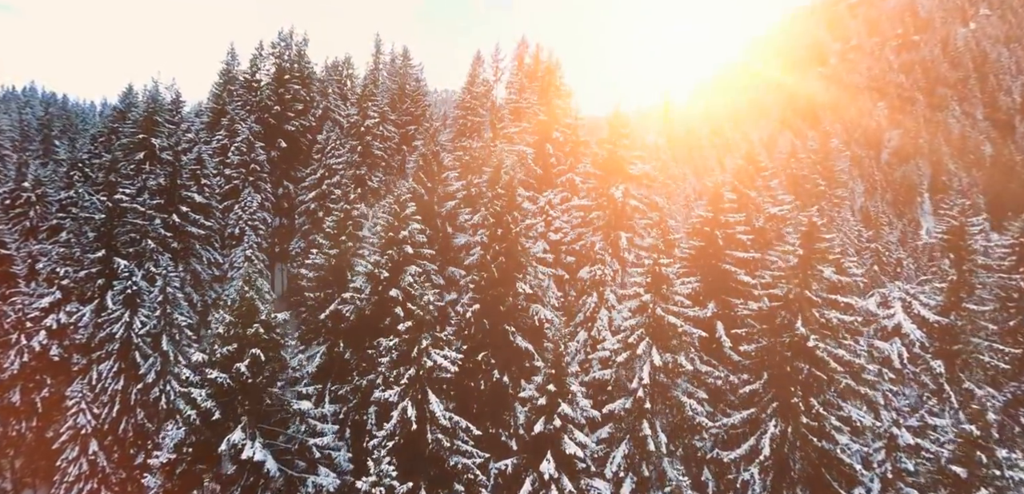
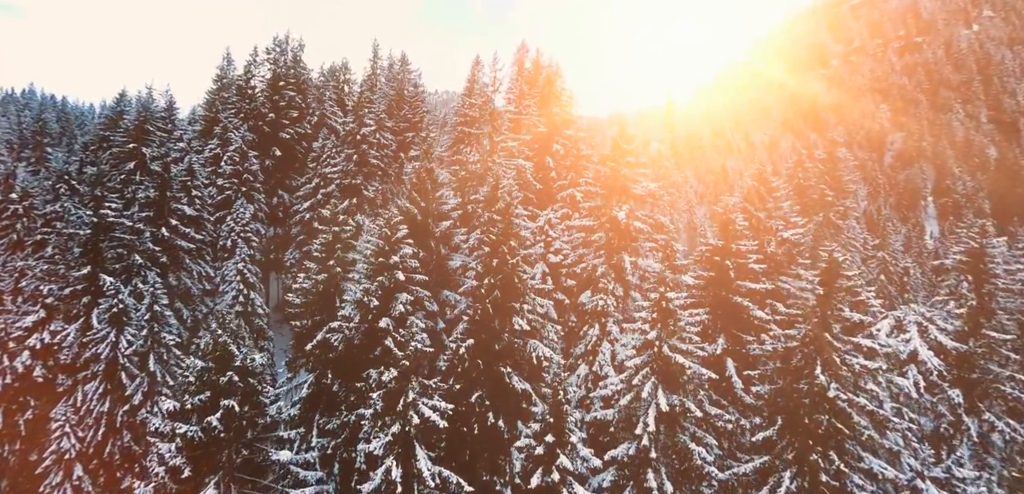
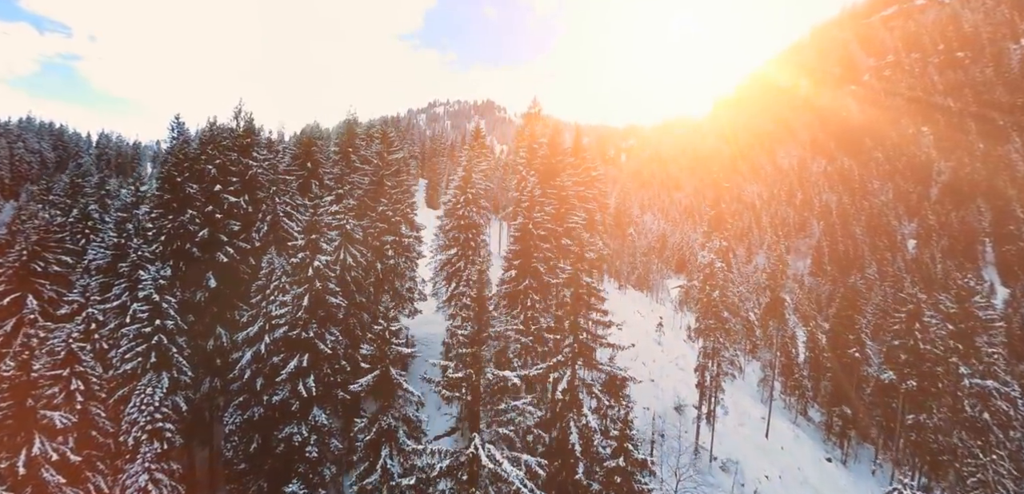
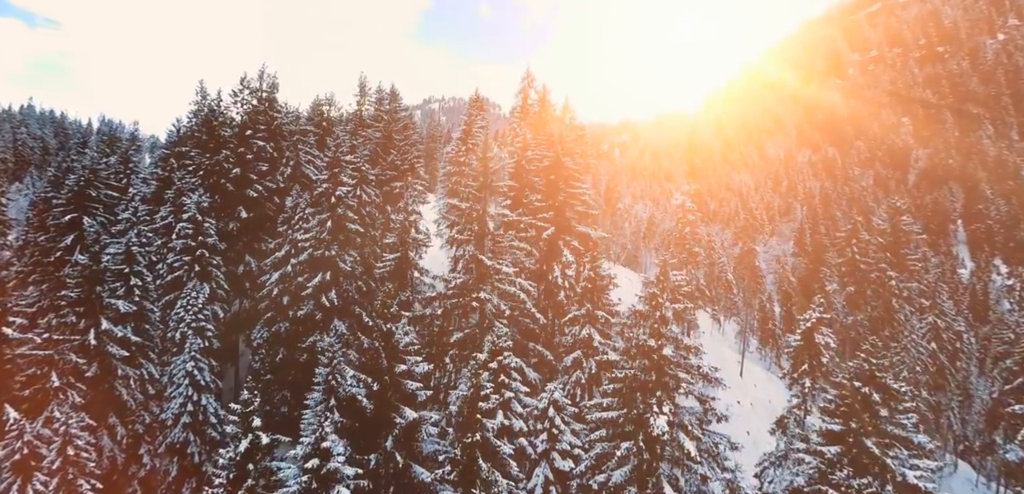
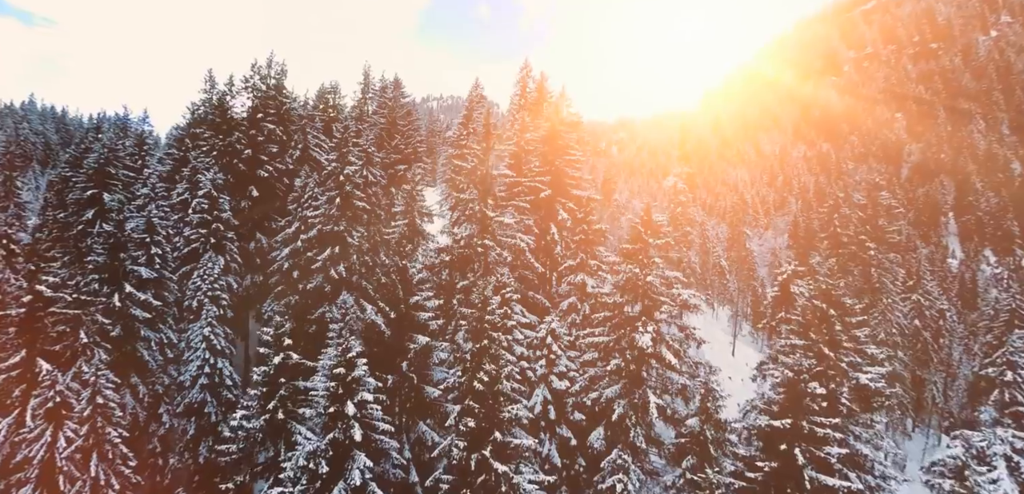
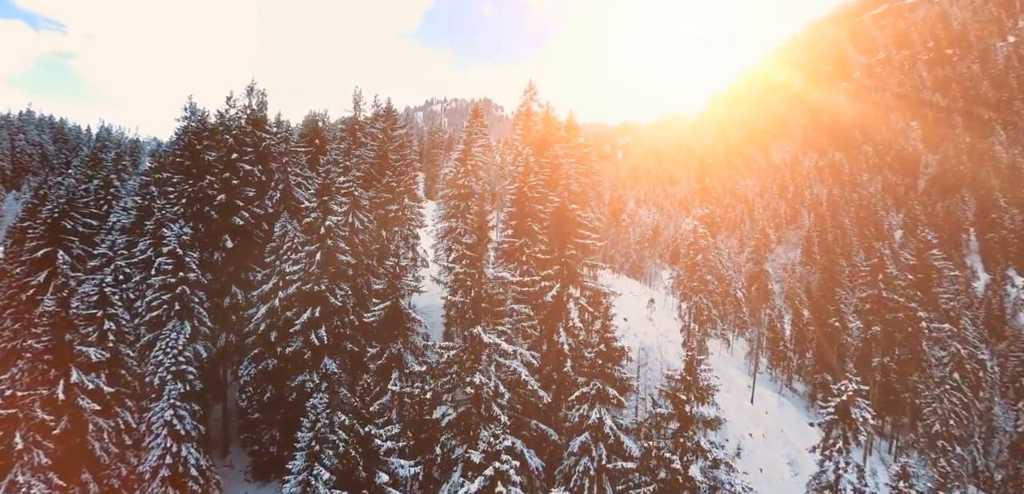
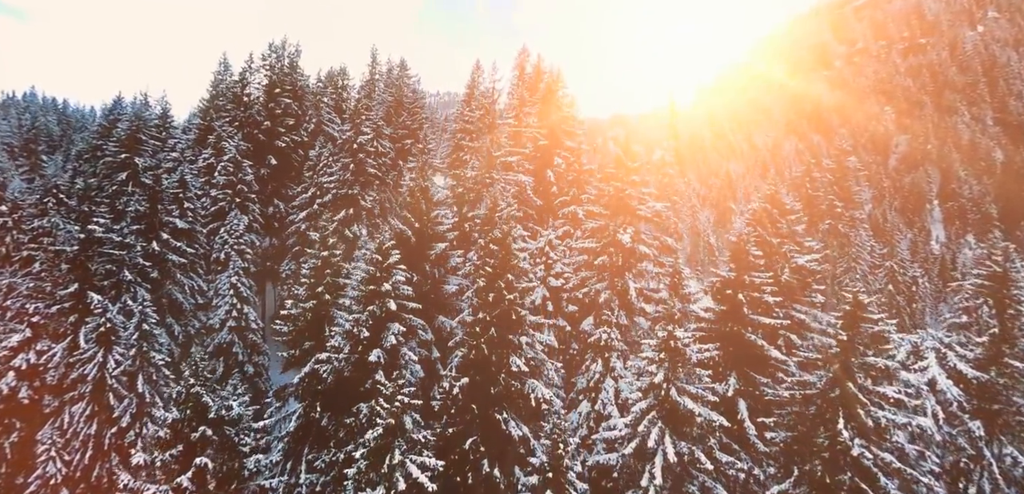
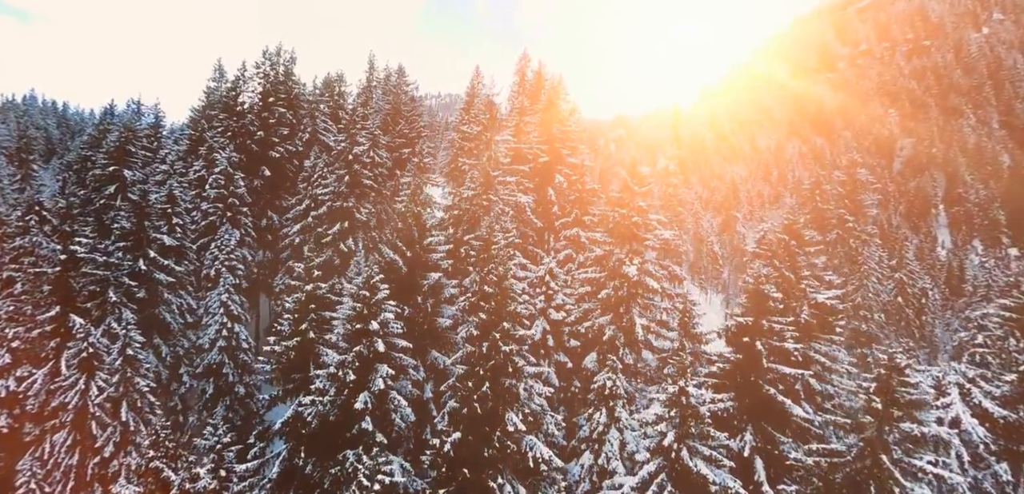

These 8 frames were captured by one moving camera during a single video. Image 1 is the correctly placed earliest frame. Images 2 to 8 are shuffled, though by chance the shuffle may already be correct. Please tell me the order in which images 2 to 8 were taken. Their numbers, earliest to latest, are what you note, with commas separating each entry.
2, 7, 8, 5, 4, 6, 3
